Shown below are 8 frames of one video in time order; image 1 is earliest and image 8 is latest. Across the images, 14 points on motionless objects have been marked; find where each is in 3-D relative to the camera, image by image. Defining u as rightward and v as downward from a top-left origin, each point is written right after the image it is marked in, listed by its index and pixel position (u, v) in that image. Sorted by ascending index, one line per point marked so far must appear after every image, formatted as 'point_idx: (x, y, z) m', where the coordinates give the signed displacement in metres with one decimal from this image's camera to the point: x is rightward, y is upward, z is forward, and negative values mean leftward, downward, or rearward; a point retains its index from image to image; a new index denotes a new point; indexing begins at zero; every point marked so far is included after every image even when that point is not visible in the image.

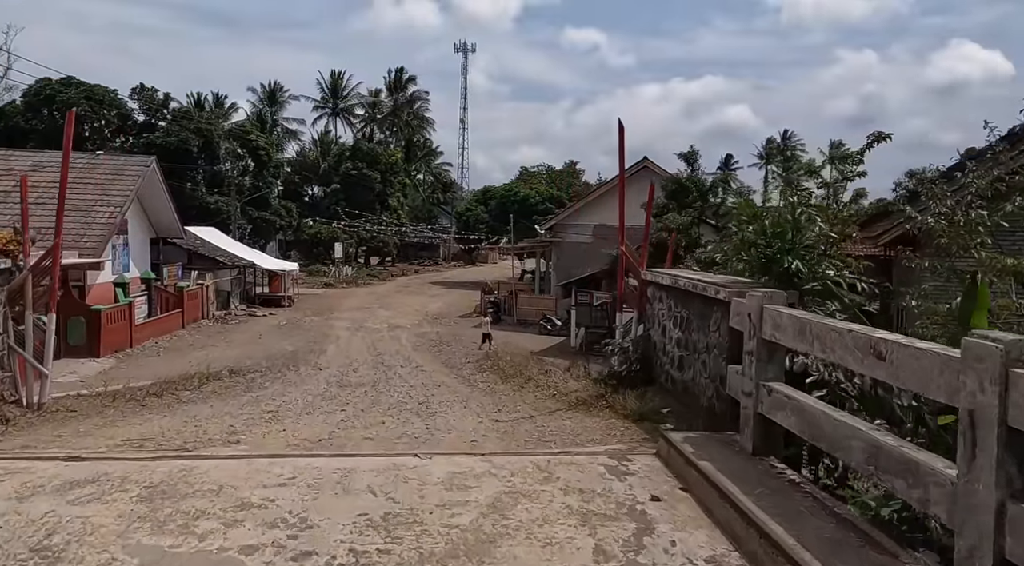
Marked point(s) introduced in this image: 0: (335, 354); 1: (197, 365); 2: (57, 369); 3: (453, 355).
0: (-4.5, -1.8, +19.1) m
1: (-7.8, -2.1, +18.5) m
2: (-10.7, -2.1, +17.5) m
3: (-1.4, -1.7, +17.6) m
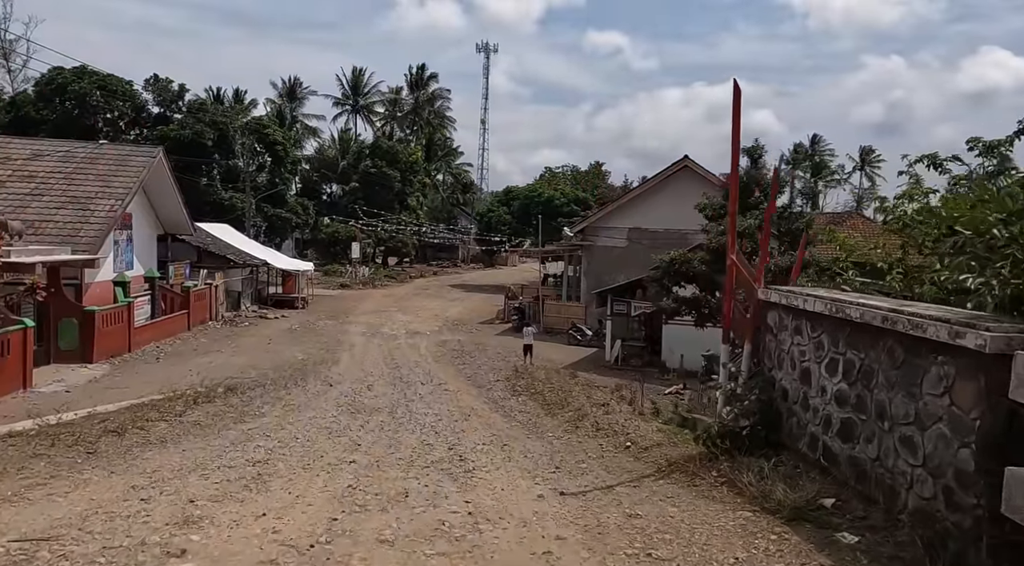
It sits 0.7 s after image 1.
0: (-3.8, -1.9, +17.4) m
1: (-7.1, -2.1, +16.8) m
2: (-10.0, -2.0, +15.9) m
3: (-0.7, -1.9, +15.8) m
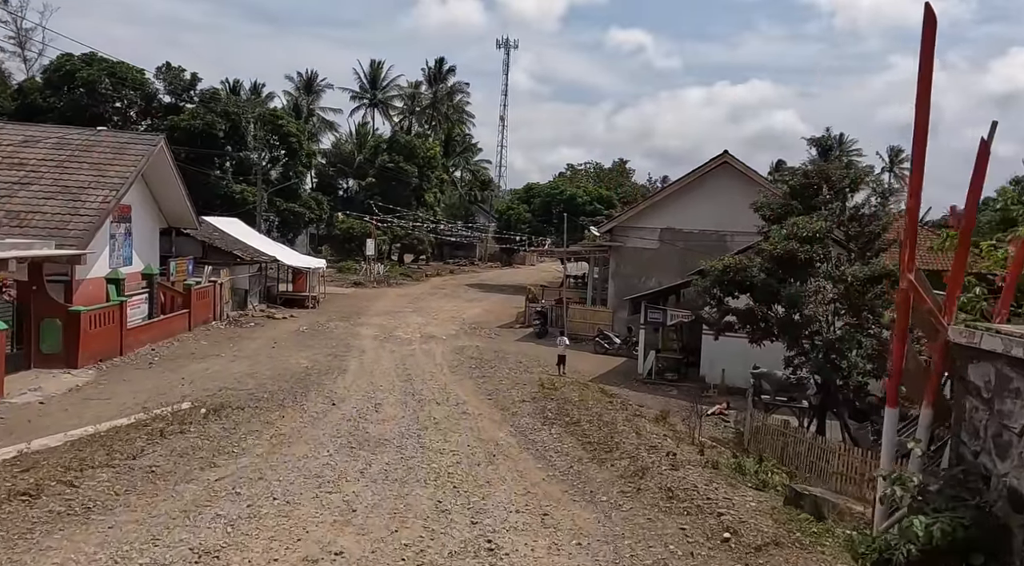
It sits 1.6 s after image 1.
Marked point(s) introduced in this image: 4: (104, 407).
0: (-3.3, -2.0, +15.7) m
1: (-6.6, -2.1, +15.3) m
2: (-9.5, -2.0, +14.4) m
3: (-0.2, -2.0, +14.1) m
4: (-7.2, -2.2, +13.2) m
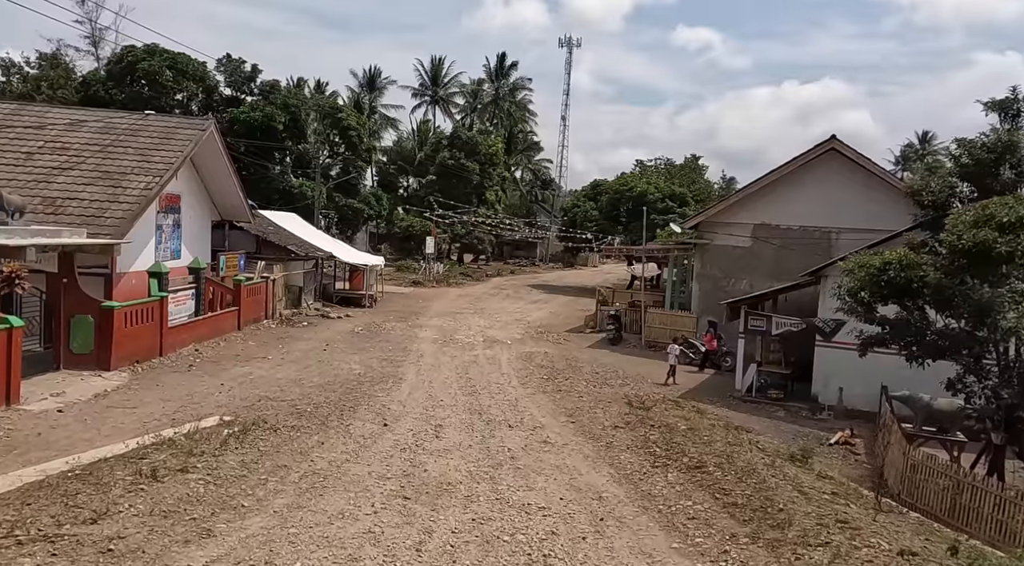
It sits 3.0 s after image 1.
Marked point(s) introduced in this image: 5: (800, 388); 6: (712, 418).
0: (-1.8, -1.9, +13.7) m
1: (-5.2, -2.0, +13.6) m
2: (-8.1, -1.8, +12.9) m
3: (+1.1, -1.9, +11.9) m
4: (-5.9, -2.1, +11.5) m
5: (+6.0, -2.2, +15.4) m
6: (+3.2, -2.2, +11.9) m
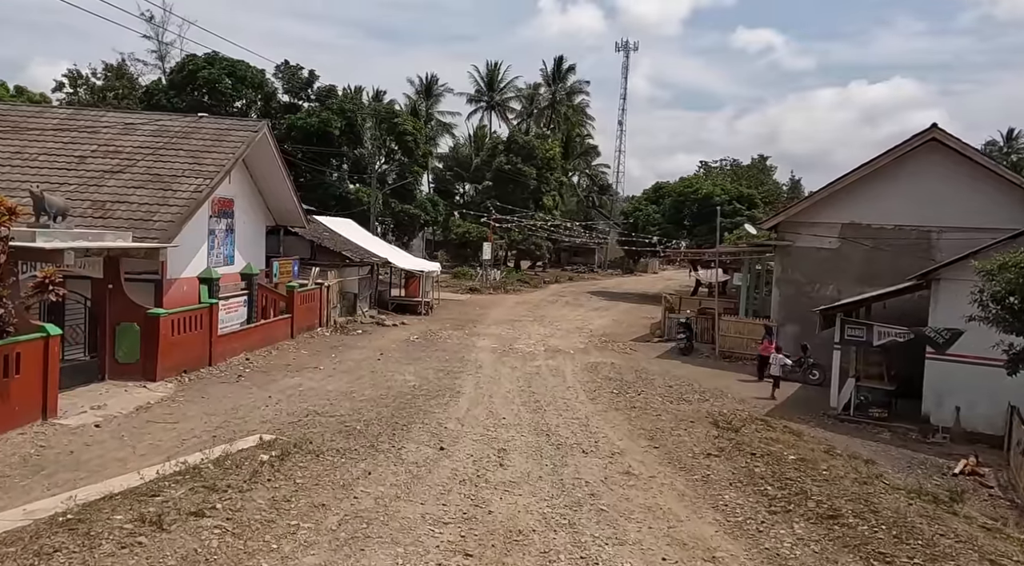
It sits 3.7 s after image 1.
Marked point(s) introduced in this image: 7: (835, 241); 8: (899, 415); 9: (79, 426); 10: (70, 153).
0: (-0.7, -2.0, +12.6) m
1: (-4.1, -2.1, +12.6) m
2: (-7.0, -1.9, +12.2) m
3: (+2.1, -2.0, +10.6) m
4: (-4.9, -2.2, +10.6) m
5: (+7.2, -2.3, +13.7) m
6: (+4.2, -2.2, +10.4) m
7: (+8.1, +1.1, +18.8) m
8: (+7.0, -2.4, +13.4) m
9: (-6.4, -2.1, +11.0) m
10: (-10.7, +3.1, +18.0) m
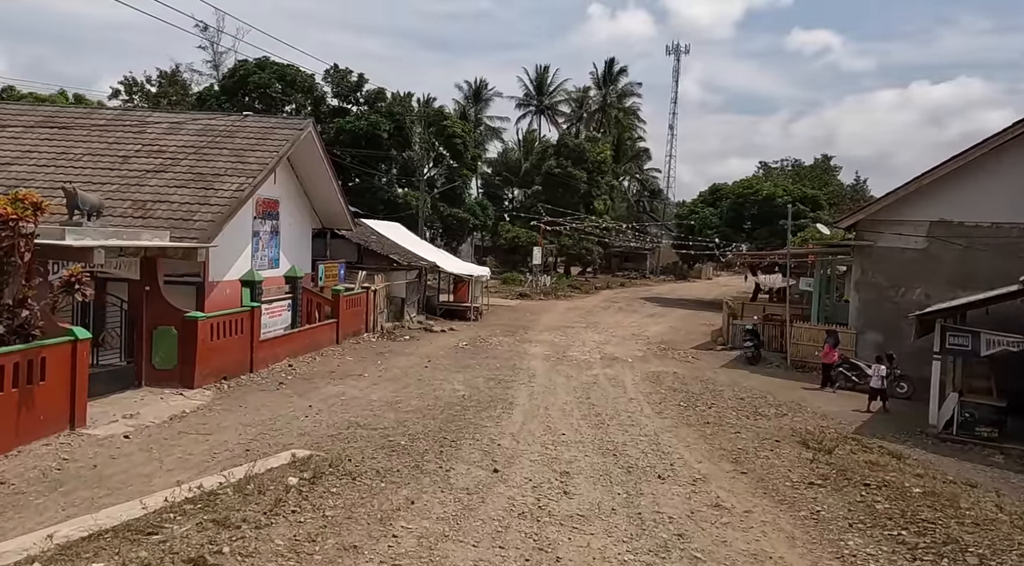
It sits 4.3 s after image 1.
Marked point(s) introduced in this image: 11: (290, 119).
0: (+0.2, -2.0, +11.5) m
1: (-3.1, -2.1, +11.8) m
2: (-6.1, -2.0, +11.6) m
3: (+2.9, -2.0, +9.3) m
4: (-4.2, -2.2, +9.8) m
5: (+8.2, -2.3, +12.1) m
6: (+4.9, -2.2, +9.0) m
7: (+9.4, +1.0, +17.2) m
8: (+7.9, -2.4, +11.8) m
9: (-5.6, -2.1, +10.3) m
10: (-9.4, +3.1, +17.6) m
11: (-5.8, +4.3, +19.5) m
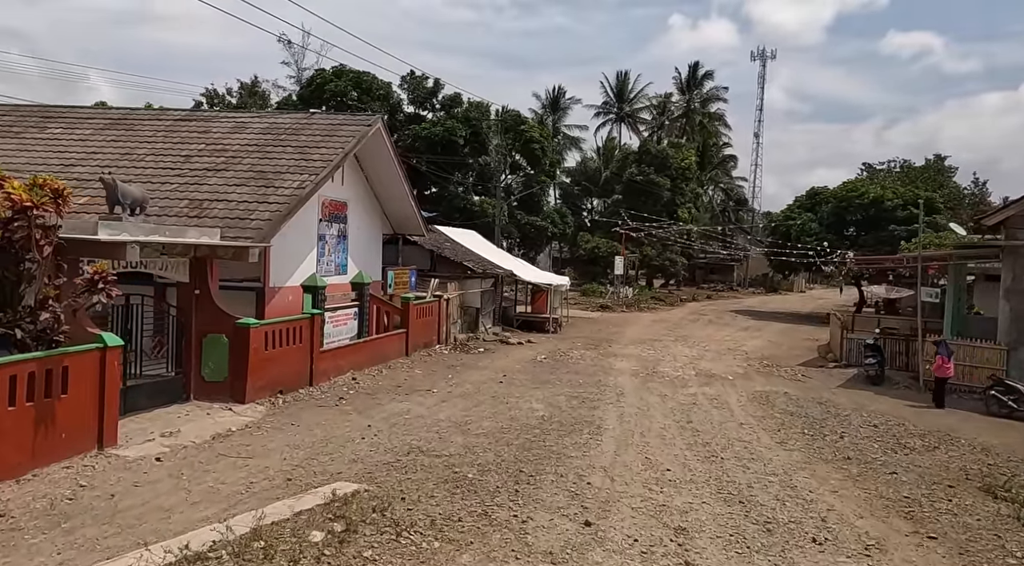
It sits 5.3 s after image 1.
0: (+1.4, -2.0, +9.6) m
1: (-1.9, -2.1, +10.2) m
2: (-4.9, -2.0, +10.3) m
3: (+3.8, -2.0, +7.1) m
4: (-3.2, -2.2, +8.4) m
5: (+9.3, -2.3, +9.4) m
6: (+5.8, -2.2, +6.6) m
7: (+11.1, +0.8, +14.4) m
8: (+9.1, -2.4, +9.1) m
9: (-4.5, -2.1, +9.0) m
10: (-7.6, +2.9, +16.8) m
11: (-3.8, +4.1, +18.3) m
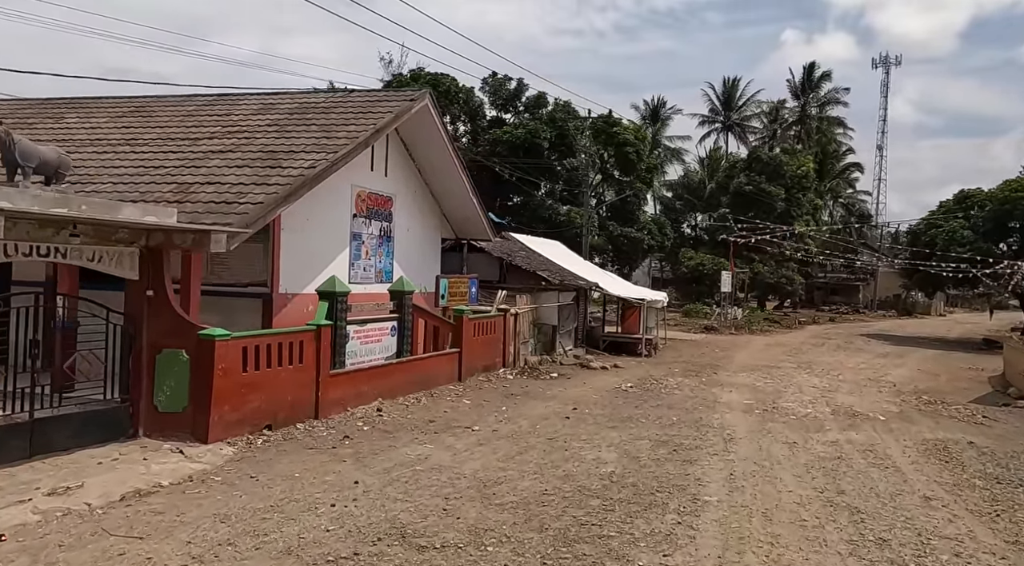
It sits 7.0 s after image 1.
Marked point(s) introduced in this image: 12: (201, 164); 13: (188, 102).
0: (+1.7, -1.9, +5.7) m
1: (-1.6, -2.0, +6.8) m
2: (-4.5, -1.9, +7.3) m
3: (+3.7, -1.8, +2.9) m
4: (-3.0, -2.0, +5.1) m
5: (+9.5, -2.2, +4.4) m
6: (+5.6, -2.0, +2.1) m
7: (+12.0, +0.8, +9.2) m
8: (+9.2, -2.3, +4.2) m
9: (-4.3, -2.0, +5.9) m
10: (-6.2, +2.8, +14.2) m
11: (-2.3, +3.9, +15.3) m
12: (-5.2, +2.0, +12.5) m
13: (-7.2, +4.0, +16.5) m
